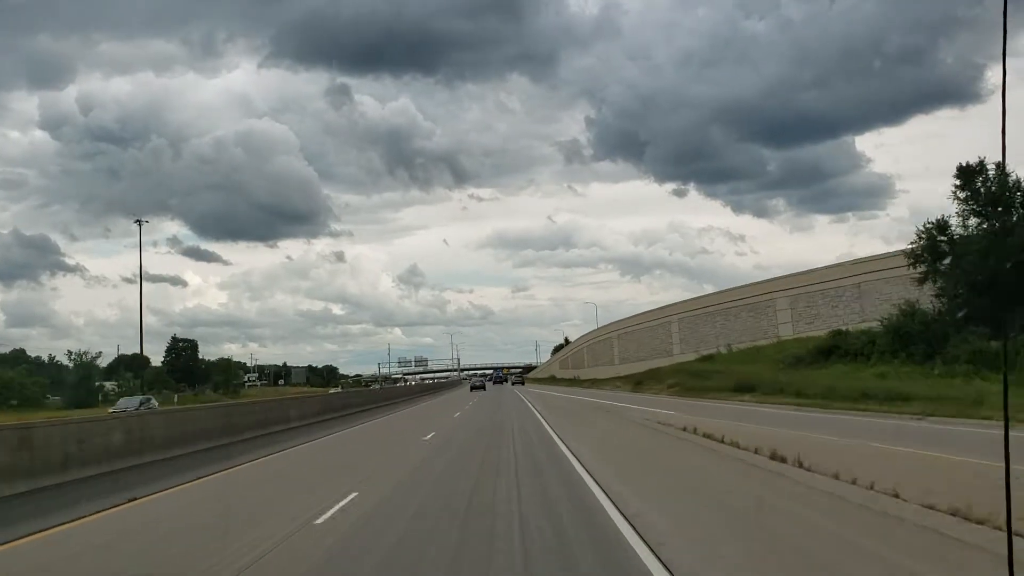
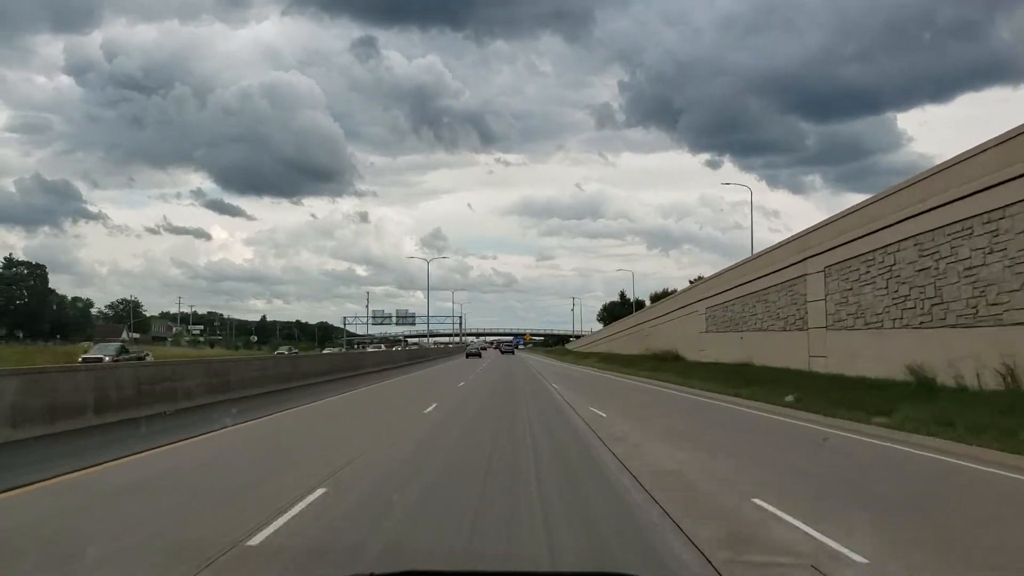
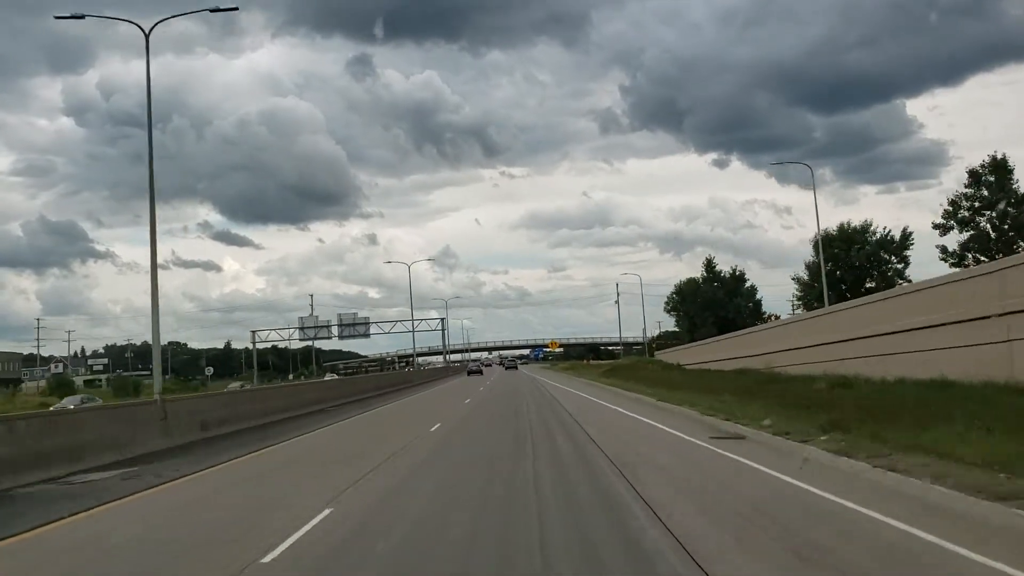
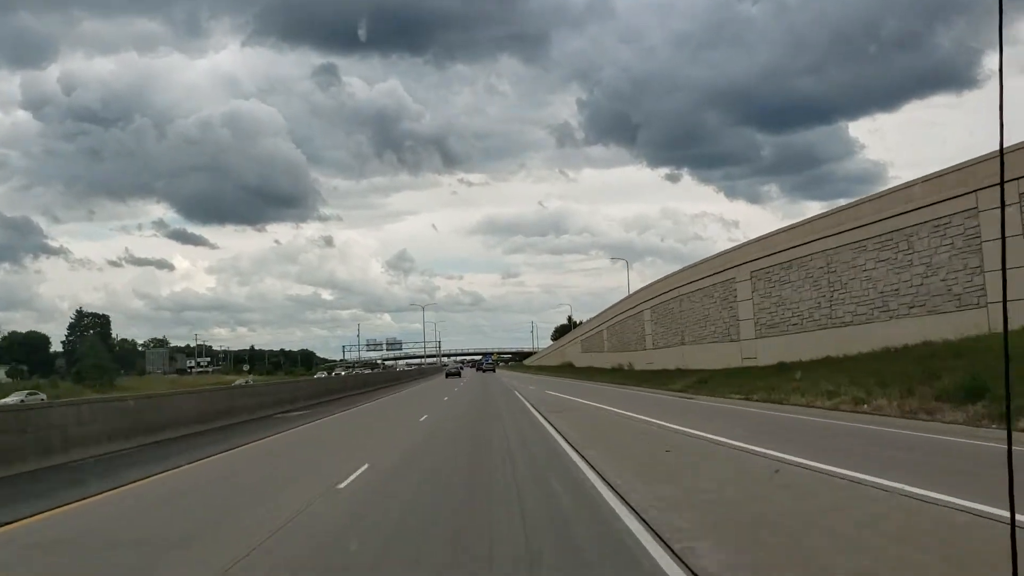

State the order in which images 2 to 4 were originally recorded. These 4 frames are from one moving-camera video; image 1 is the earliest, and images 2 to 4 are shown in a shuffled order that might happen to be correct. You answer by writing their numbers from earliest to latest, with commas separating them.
4, 2, 3
